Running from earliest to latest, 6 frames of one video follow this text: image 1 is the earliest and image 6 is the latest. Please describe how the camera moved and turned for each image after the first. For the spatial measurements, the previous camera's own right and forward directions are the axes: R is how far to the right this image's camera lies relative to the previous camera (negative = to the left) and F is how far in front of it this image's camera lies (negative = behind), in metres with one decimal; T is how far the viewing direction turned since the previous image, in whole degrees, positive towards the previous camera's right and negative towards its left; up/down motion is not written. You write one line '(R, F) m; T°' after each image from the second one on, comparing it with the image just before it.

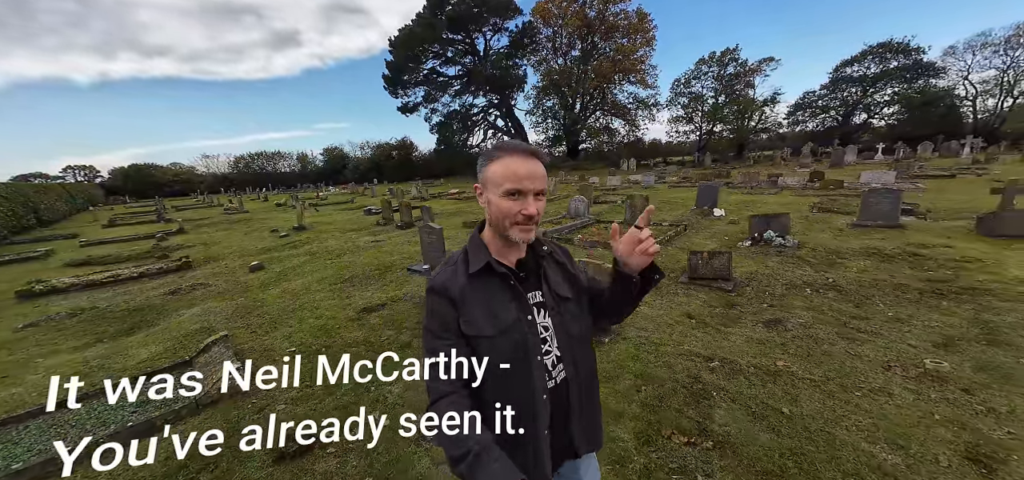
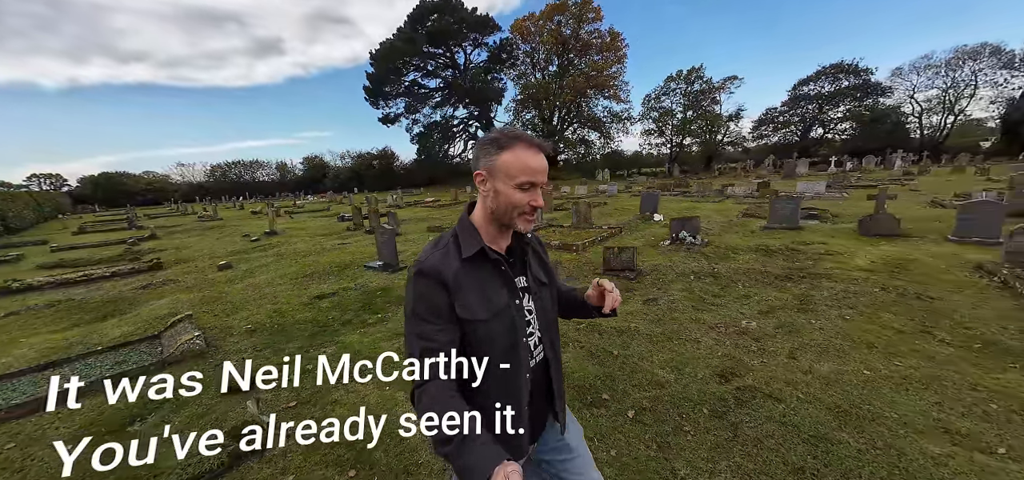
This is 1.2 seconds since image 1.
(+0.9, -0.9) m; +2°
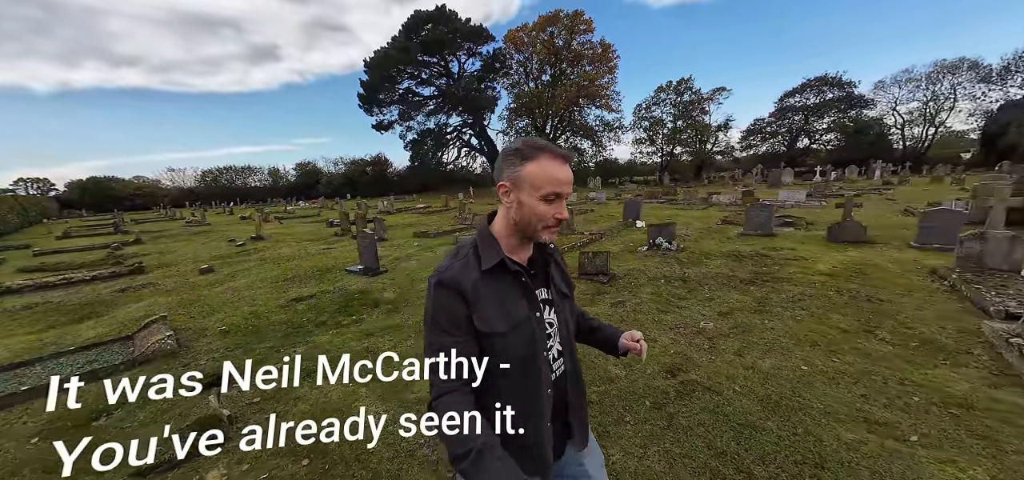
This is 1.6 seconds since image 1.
(+0.3, -0.2) m; +1°
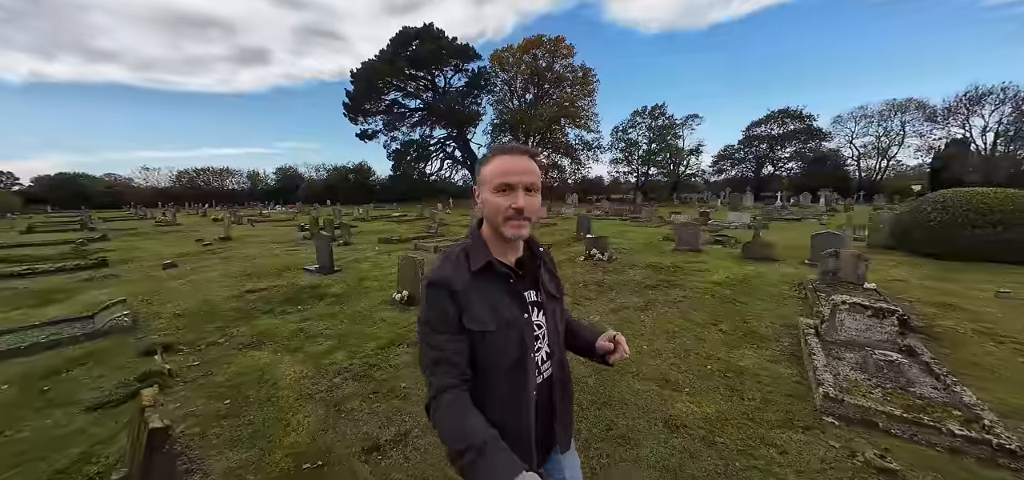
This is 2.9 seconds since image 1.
(+0.9, -0.9) m; +2°
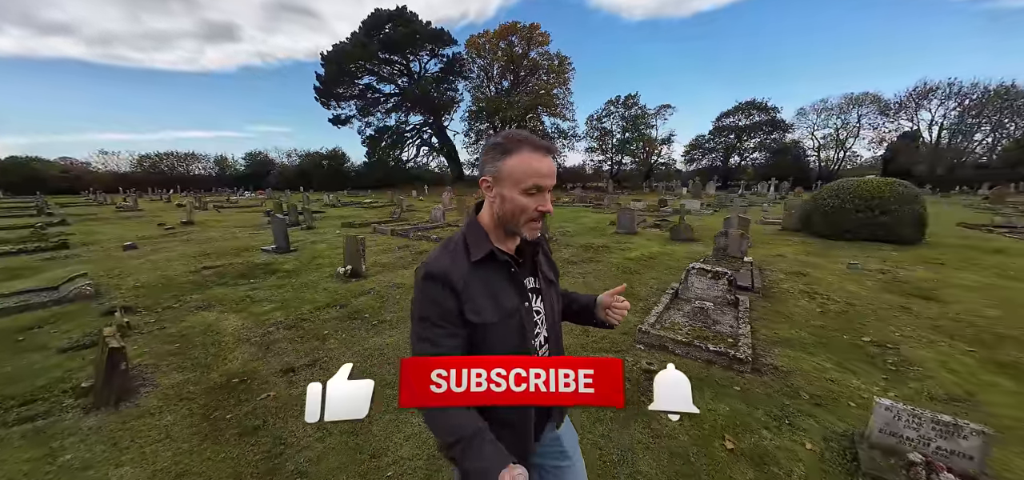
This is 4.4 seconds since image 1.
(+1.0, -0.9) m; +3°
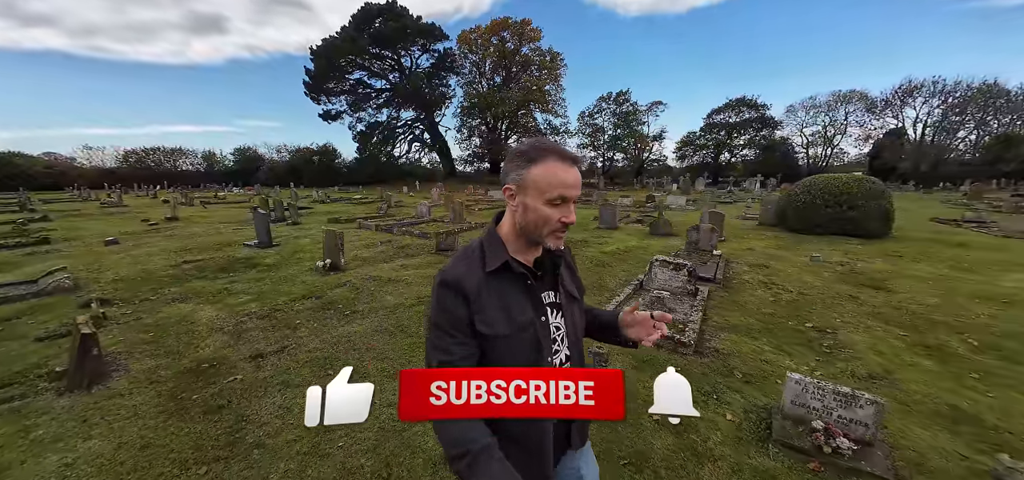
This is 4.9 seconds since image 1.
(+0.4, -0.2) m; +1°
